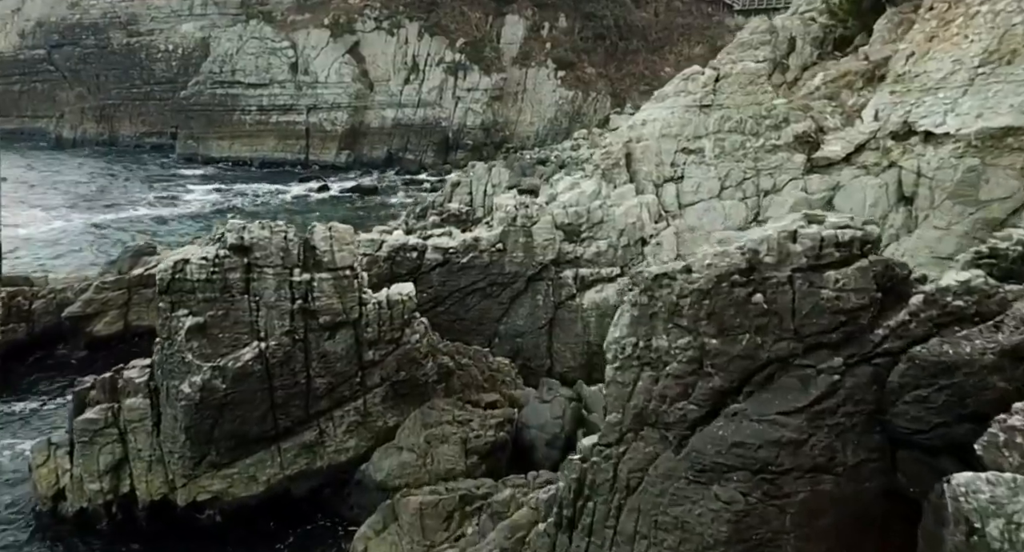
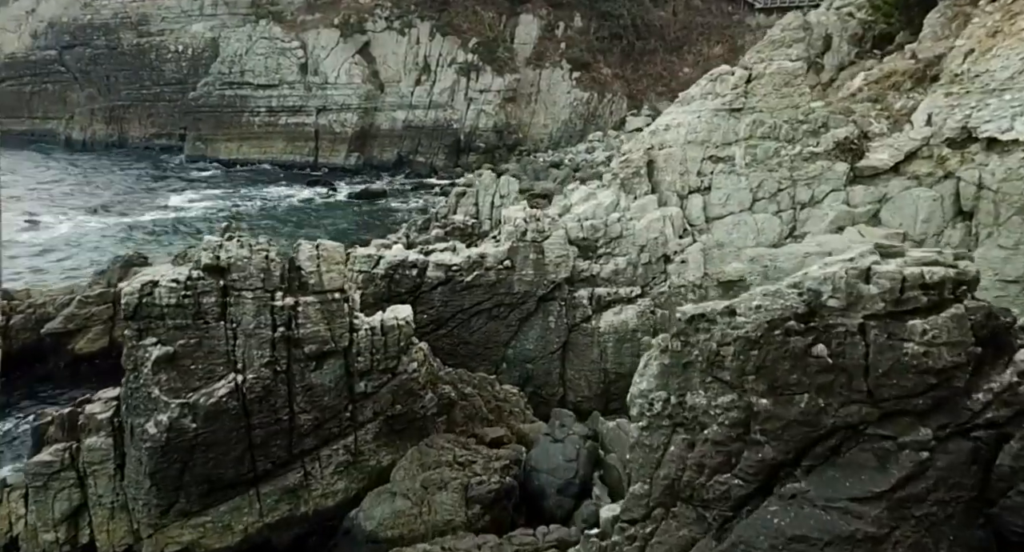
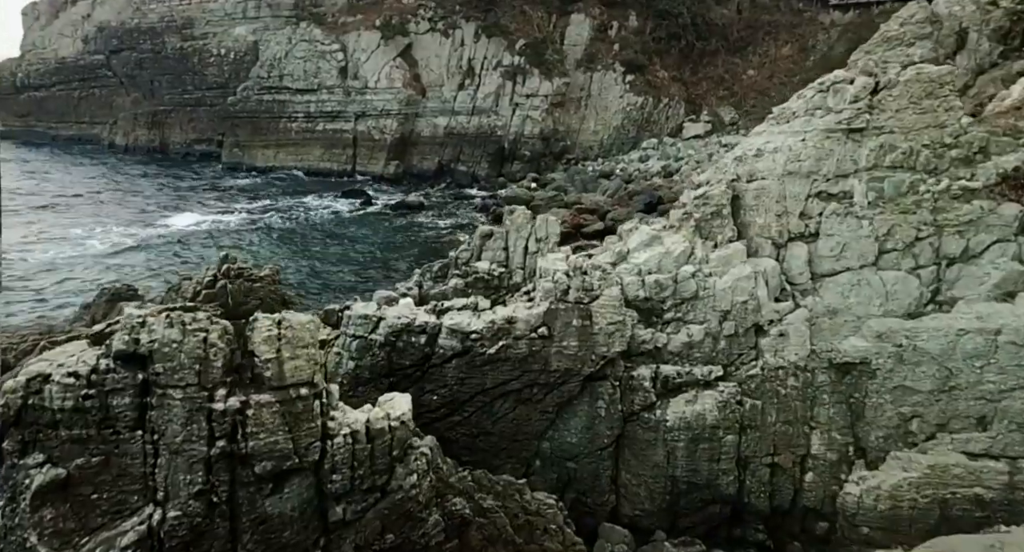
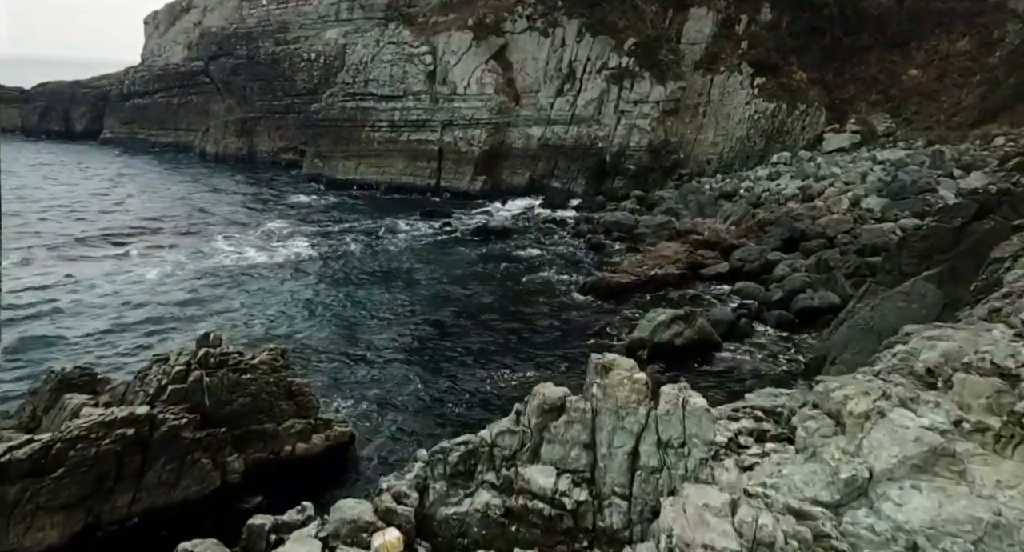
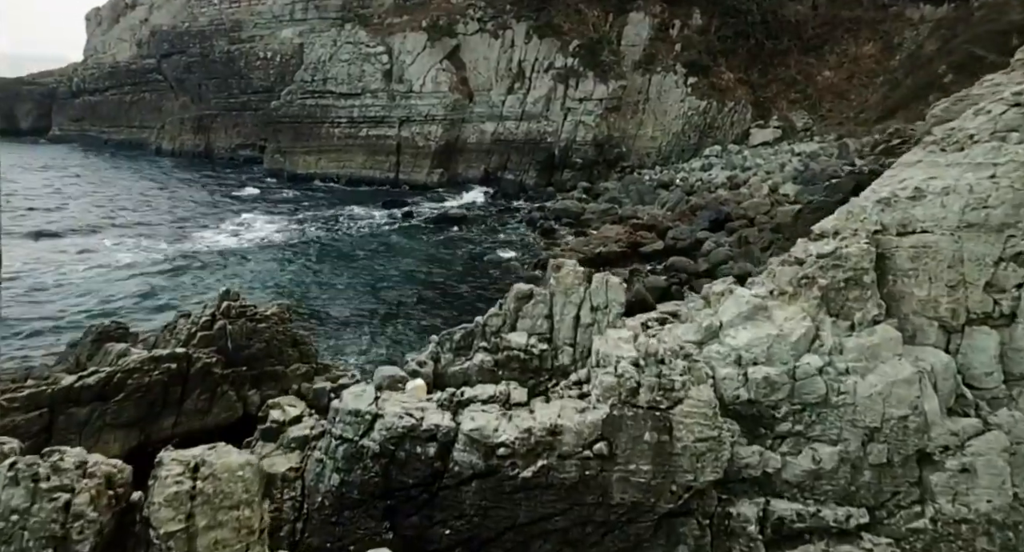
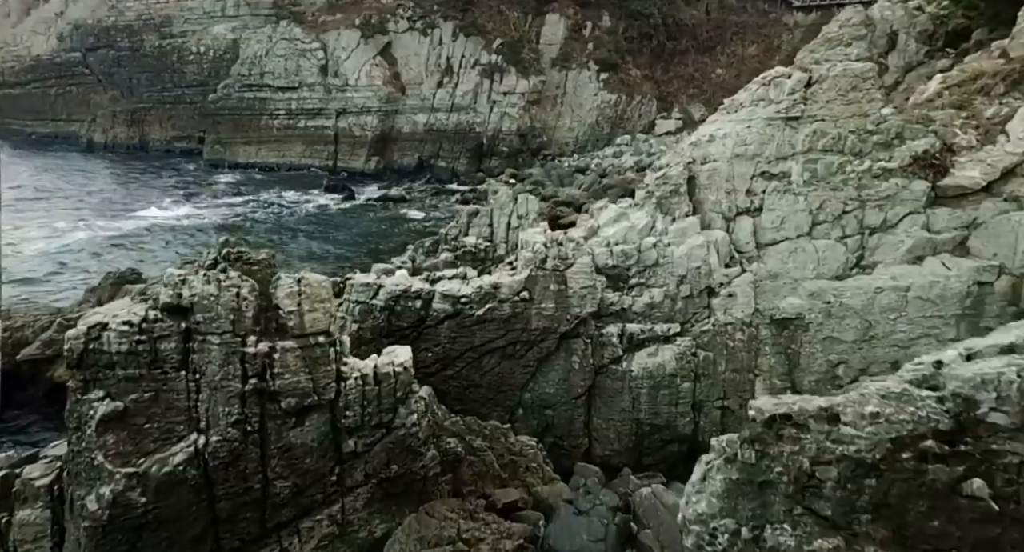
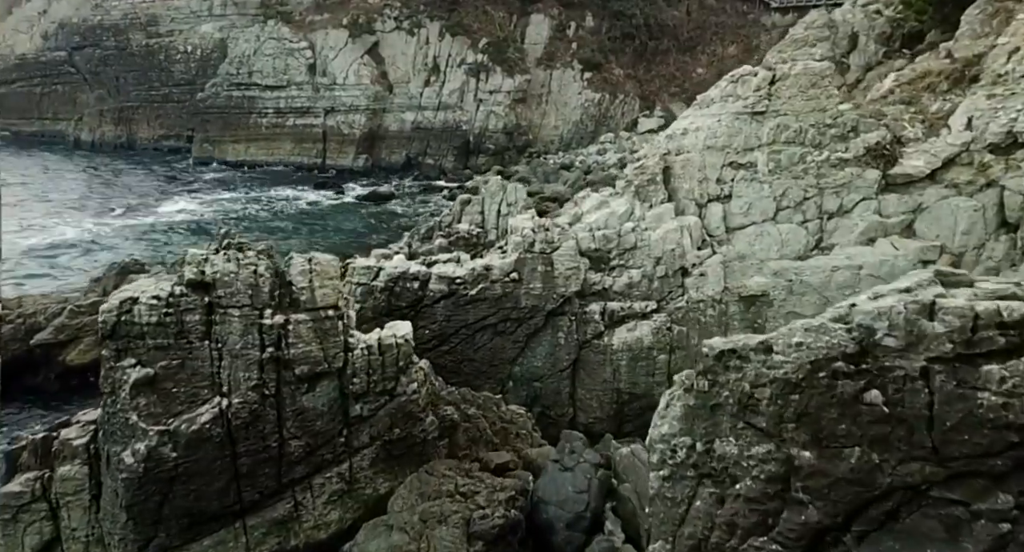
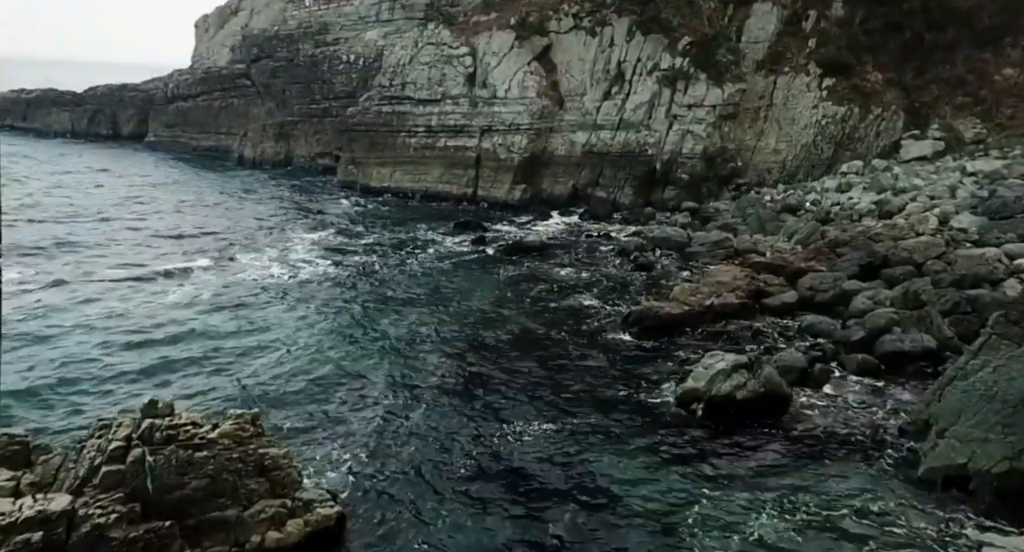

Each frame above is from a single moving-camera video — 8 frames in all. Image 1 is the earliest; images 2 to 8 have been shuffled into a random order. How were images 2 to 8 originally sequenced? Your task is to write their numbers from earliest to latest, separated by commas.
2, 7, 6, 3, 5, 4, 8
